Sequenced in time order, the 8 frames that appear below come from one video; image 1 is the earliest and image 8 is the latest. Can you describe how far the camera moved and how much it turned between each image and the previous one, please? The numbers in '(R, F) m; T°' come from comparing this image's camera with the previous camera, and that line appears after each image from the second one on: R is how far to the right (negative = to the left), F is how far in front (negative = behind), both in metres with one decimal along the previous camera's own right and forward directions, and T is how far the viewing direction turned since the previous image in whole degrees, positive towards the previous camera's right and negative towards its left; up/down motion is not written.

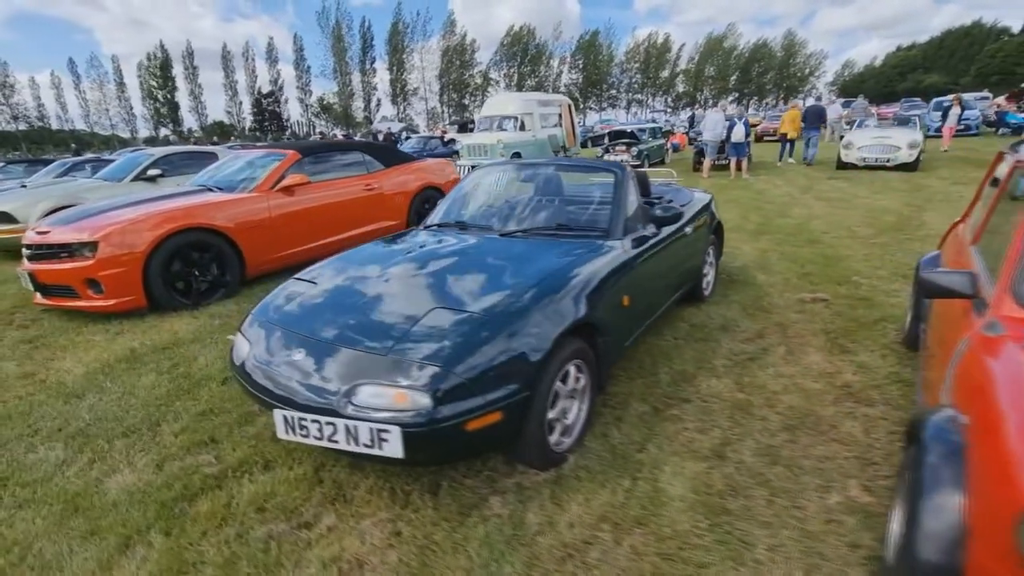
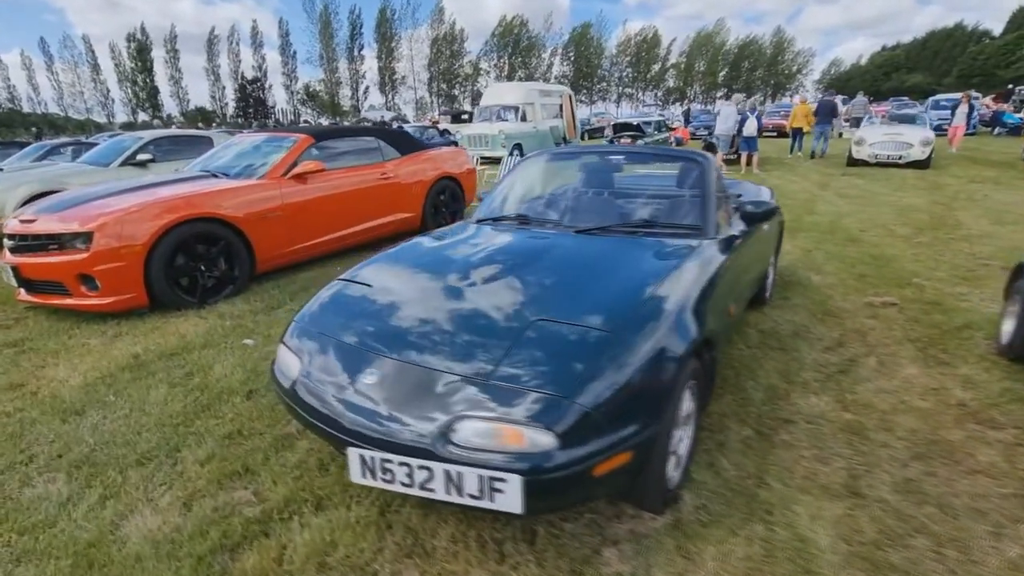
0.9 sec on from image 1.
(-0.4, +0.4) m; +2°
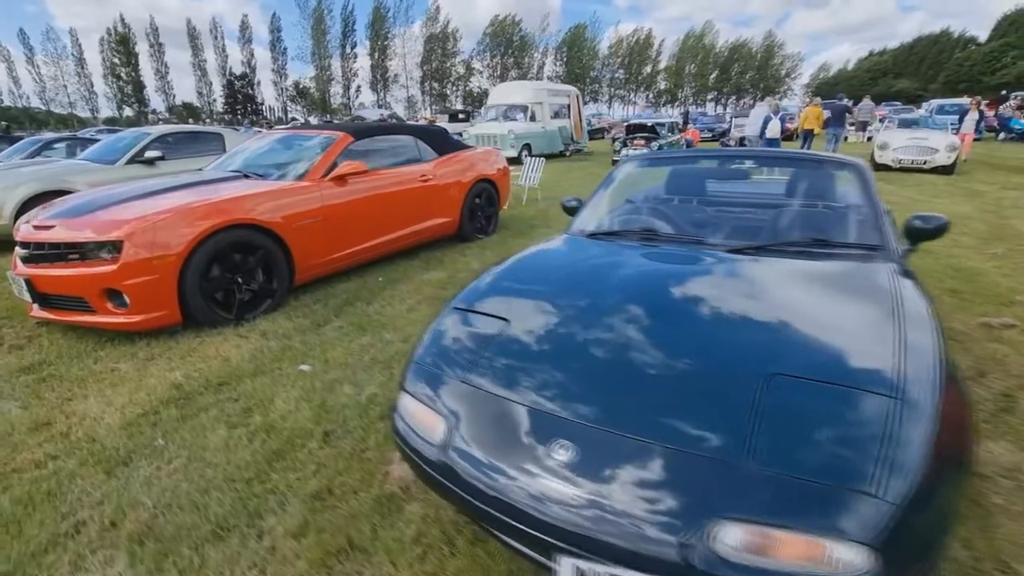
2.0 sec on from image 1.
(-0.6, +0.4) m; +1°
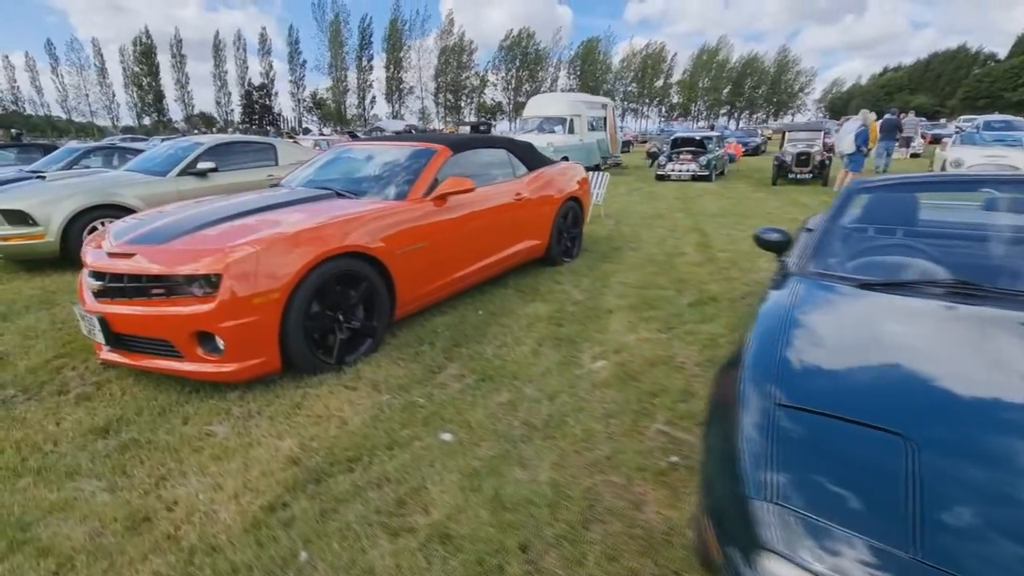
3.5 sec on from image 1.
(-0.9, +0.6) m; -1°
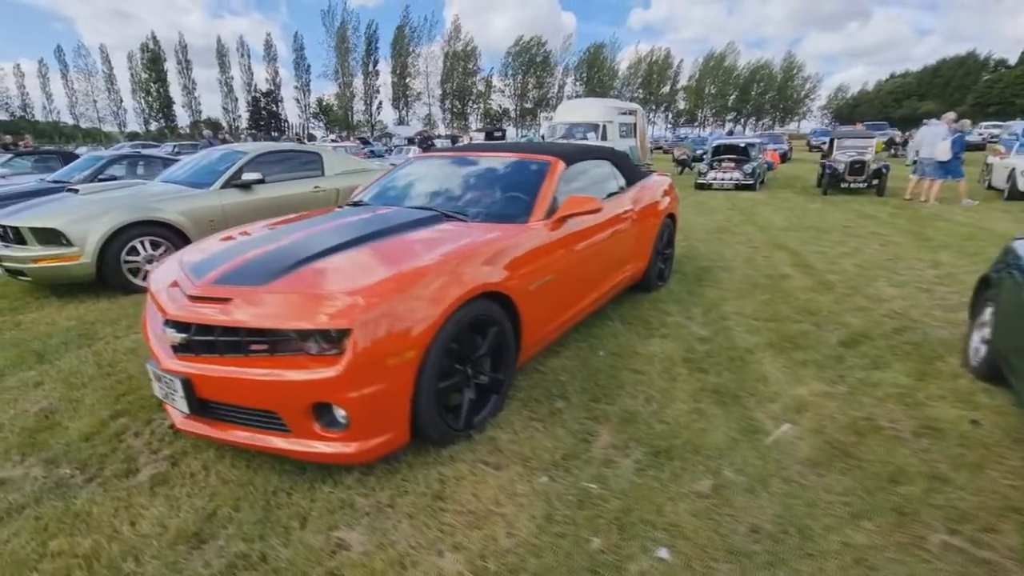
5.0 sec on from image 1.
(-0.8, +0.6) m; 0°
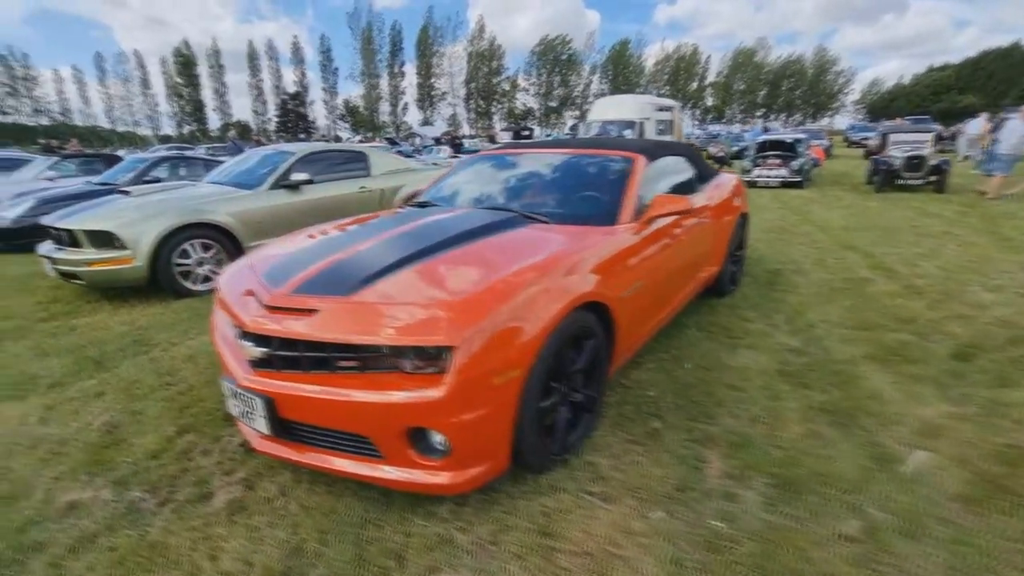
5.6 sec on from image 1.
(-0.3, +0.2) m; -2°
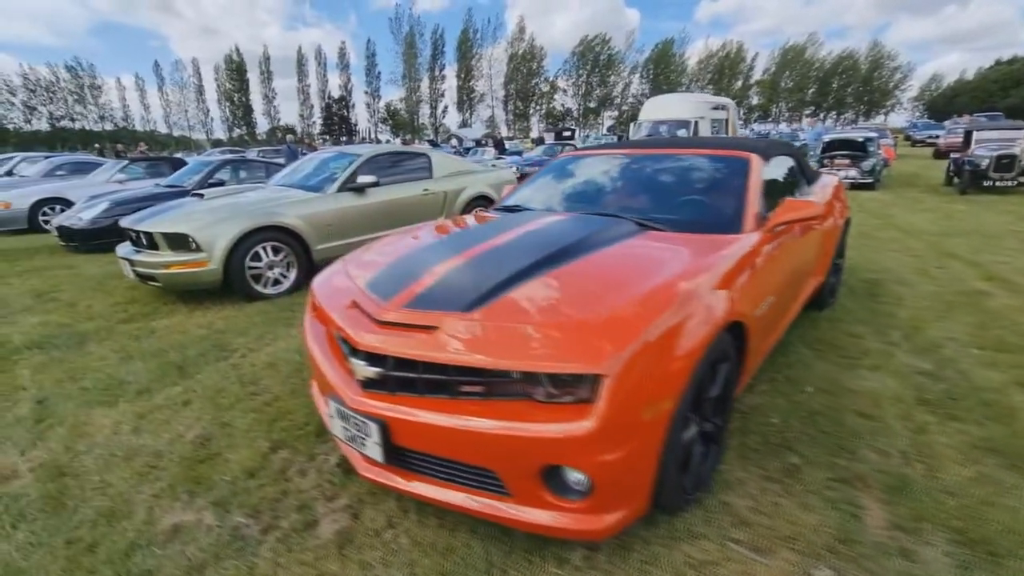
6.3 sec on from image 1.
(-0.4, +0.2) m; -4°
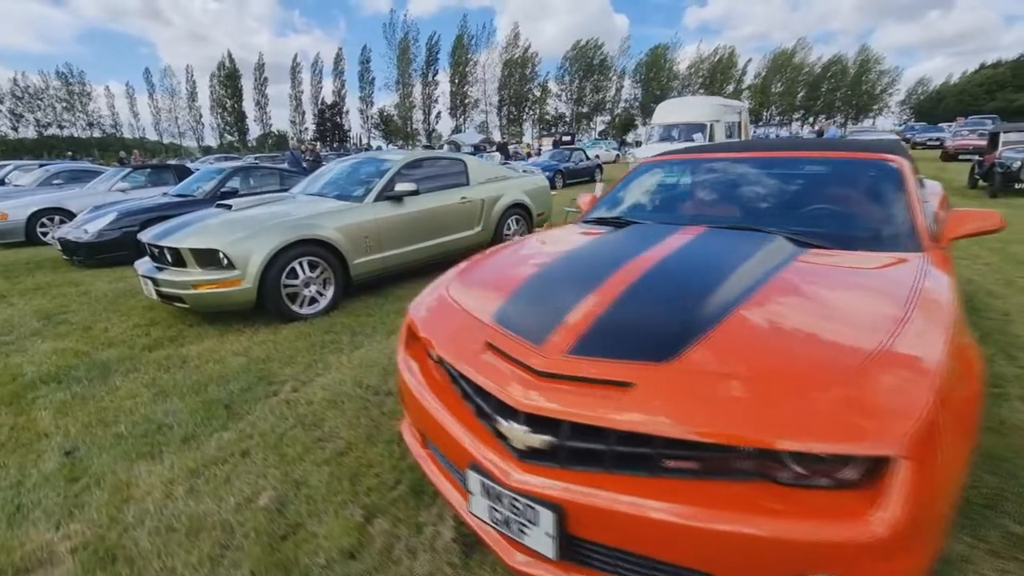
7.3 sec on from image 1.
(-0.6, +0.4) m; +1°
